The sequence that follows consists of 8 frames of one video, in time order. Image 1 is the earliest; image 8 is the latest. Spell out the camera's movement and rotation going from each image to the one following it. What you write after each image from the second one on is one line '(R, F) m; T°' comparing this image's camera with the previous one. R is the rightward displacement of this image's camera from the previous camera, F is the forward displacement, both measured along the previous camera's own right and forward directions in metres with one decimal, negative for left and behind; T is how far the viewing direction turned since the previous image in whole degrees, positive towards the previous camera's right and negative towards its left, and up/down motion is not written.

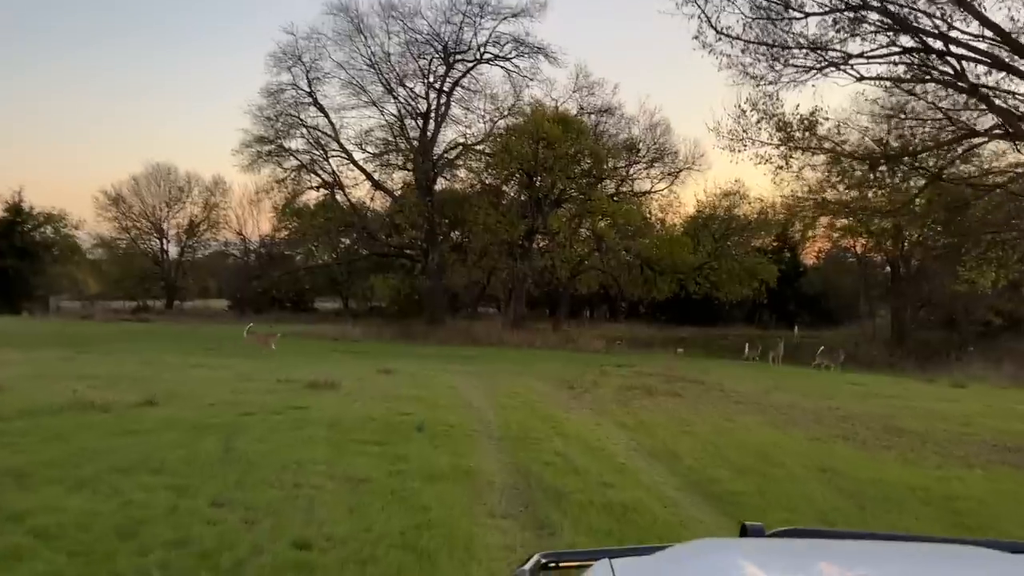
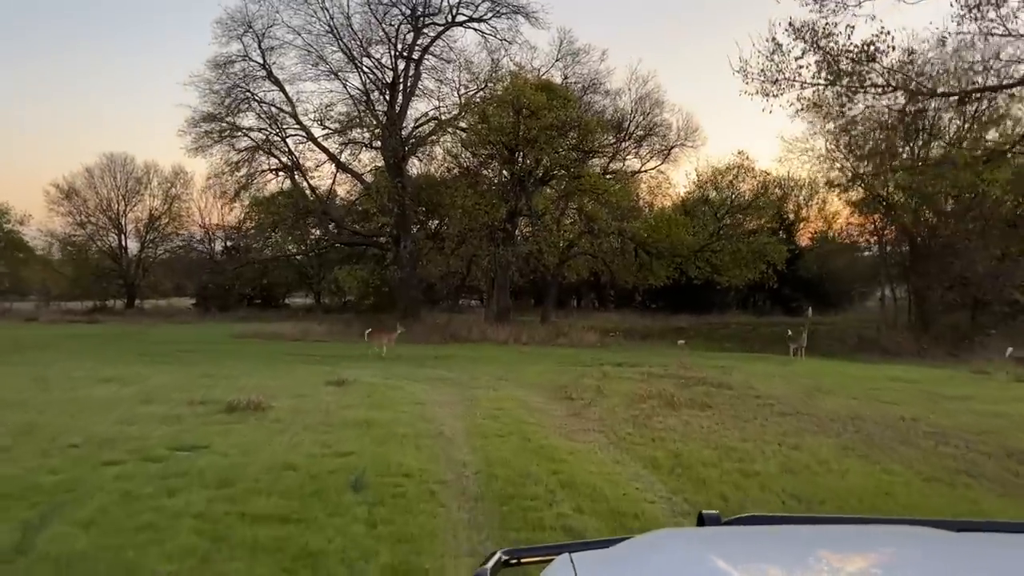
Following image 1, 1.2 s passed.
(0.0, +4.0) m; +1°
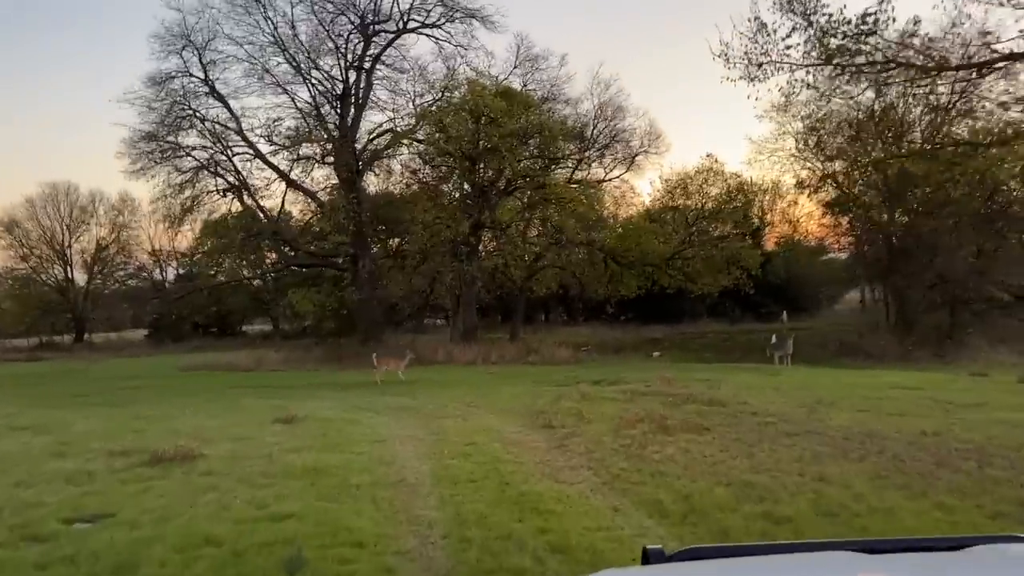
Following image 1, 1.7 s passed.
(0.0, +1.7) m; +2°
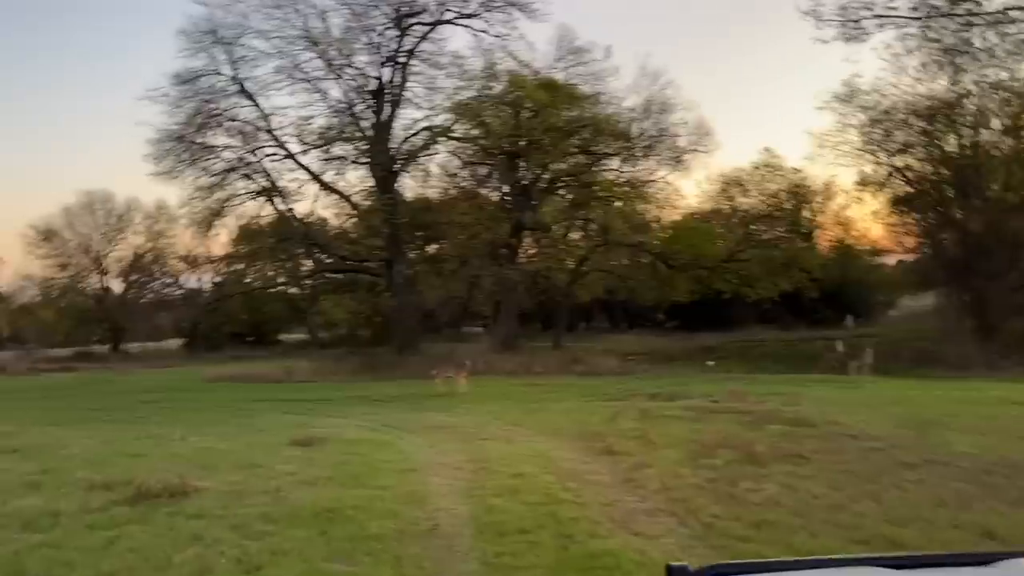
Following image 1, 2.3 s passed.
(-0.2, +2.1) m; -3°
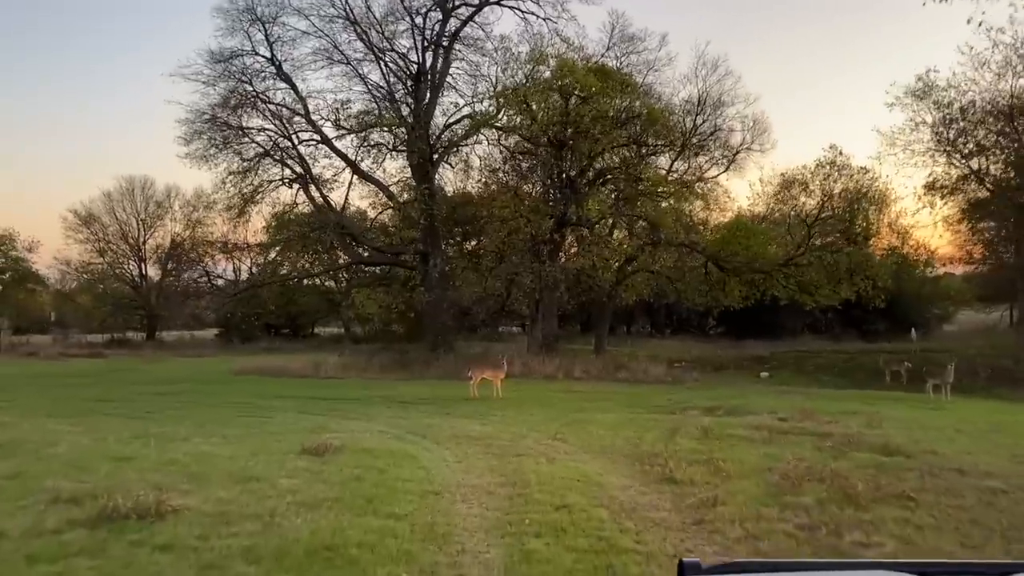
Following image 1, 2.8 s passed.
(-0.1, +1.7) m; -3°
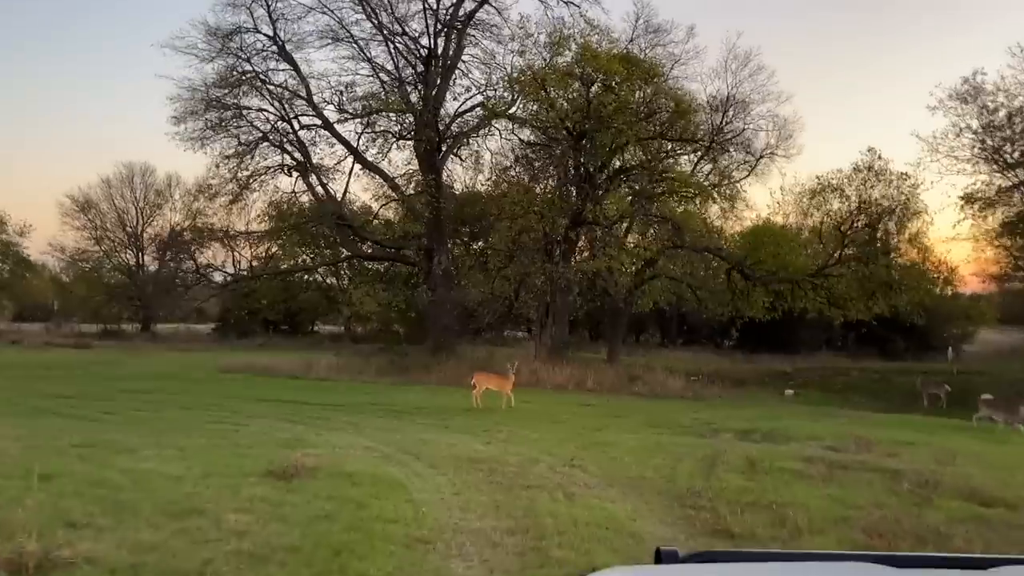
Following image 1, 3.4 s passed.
(-0.1, +2.0) m; 0°
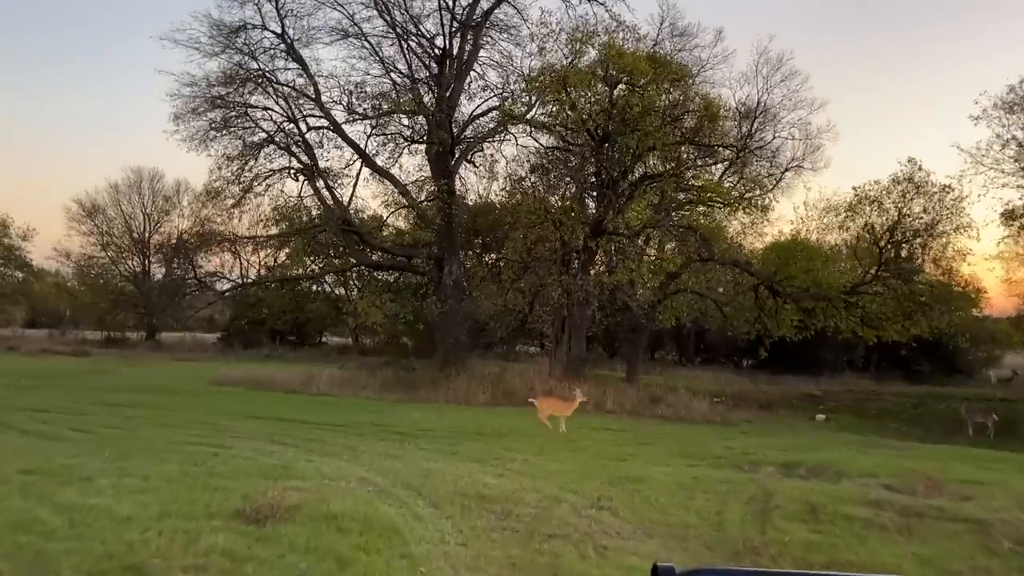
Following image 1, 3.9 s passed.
(-0.1, +1.6) m; -1°
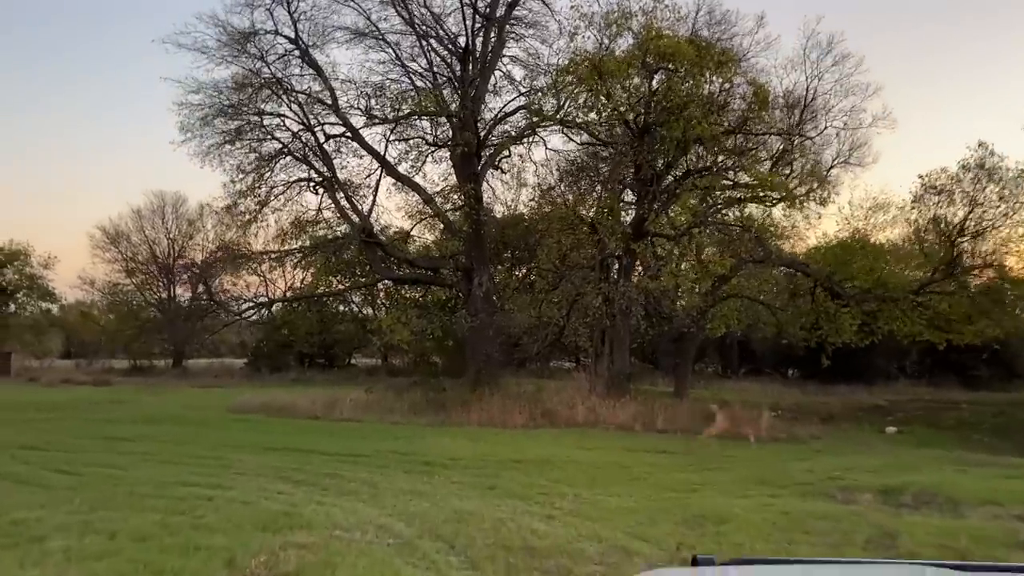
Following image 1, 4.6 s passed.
(-0.2, +2.0) m; -2°
